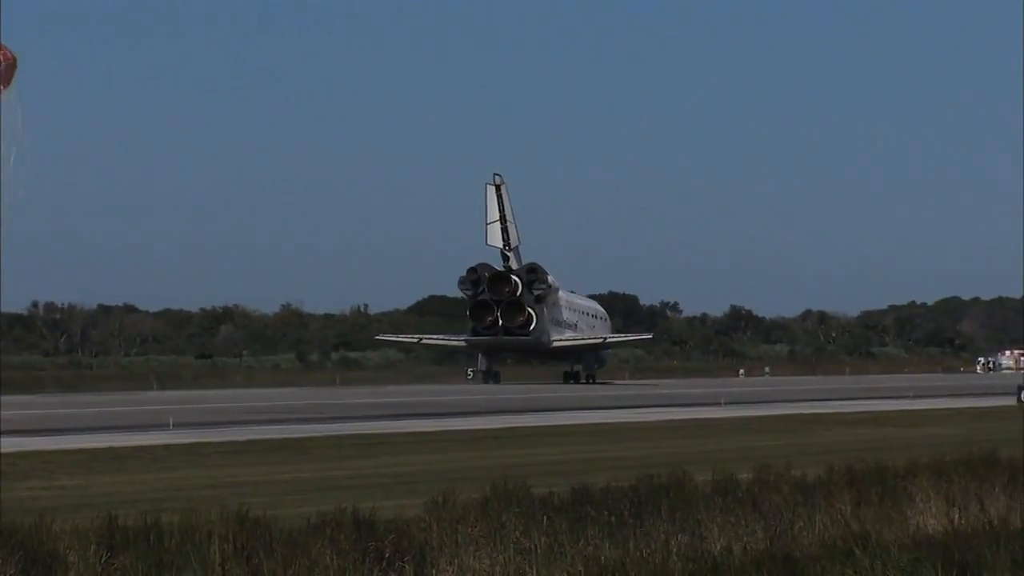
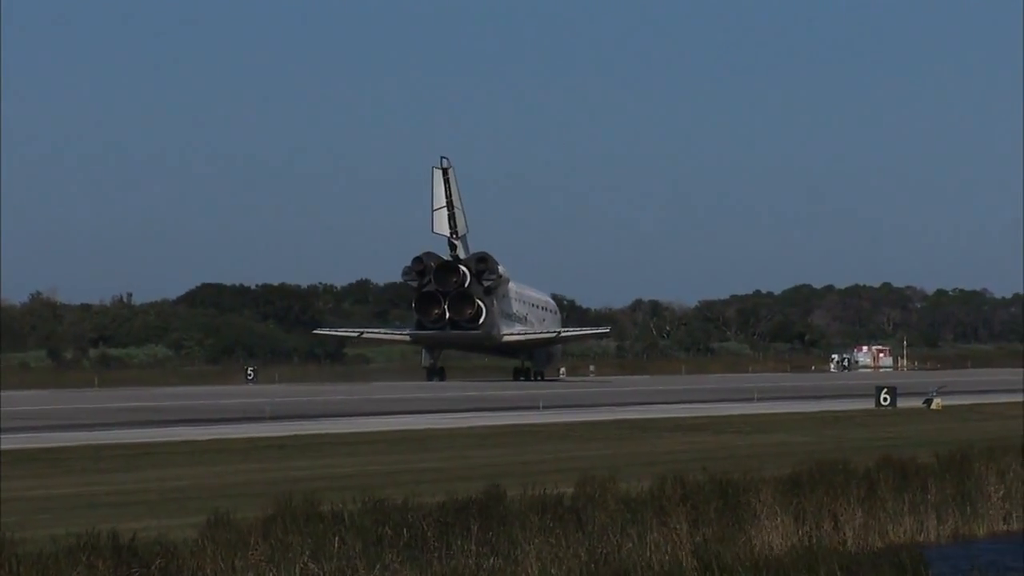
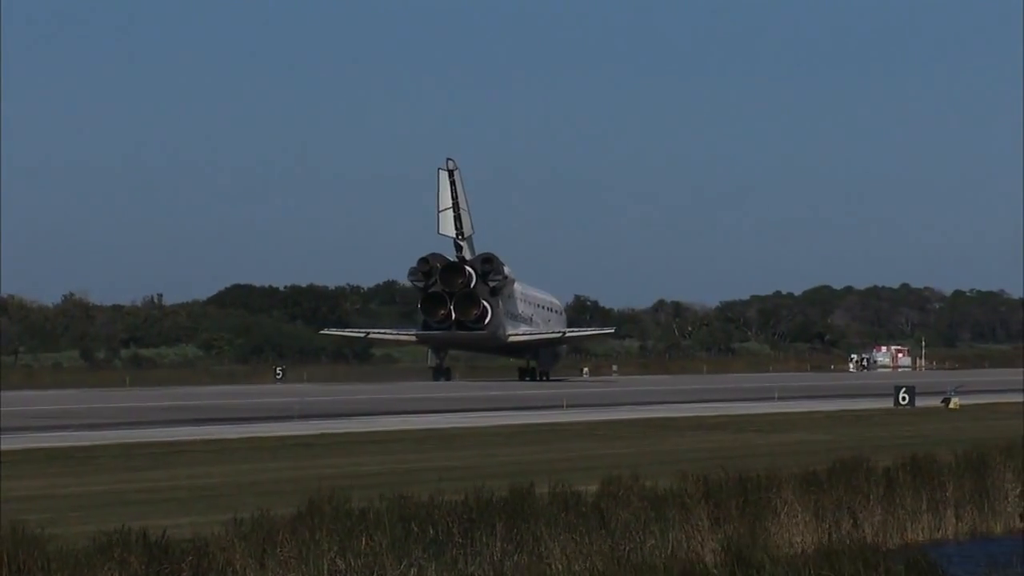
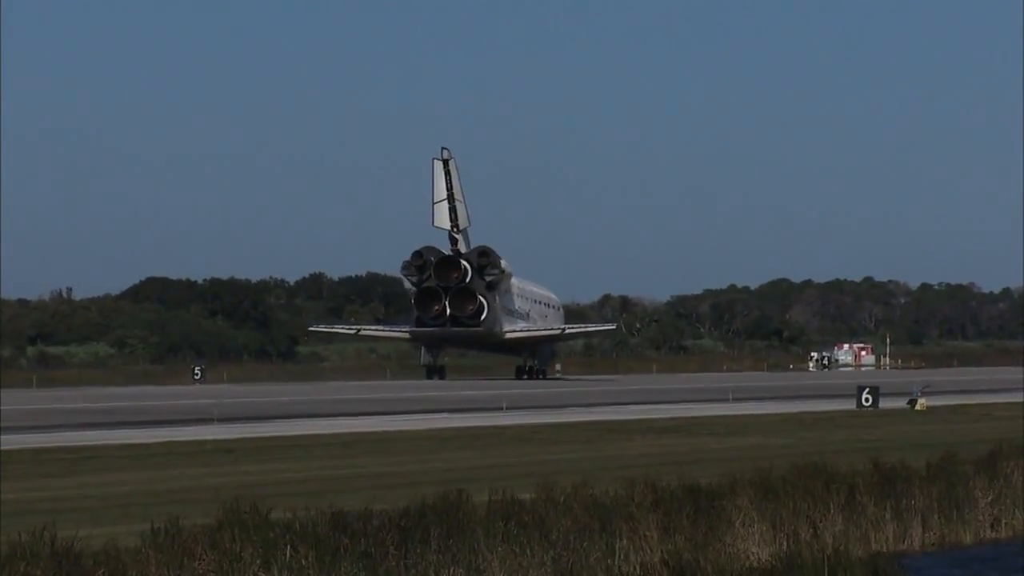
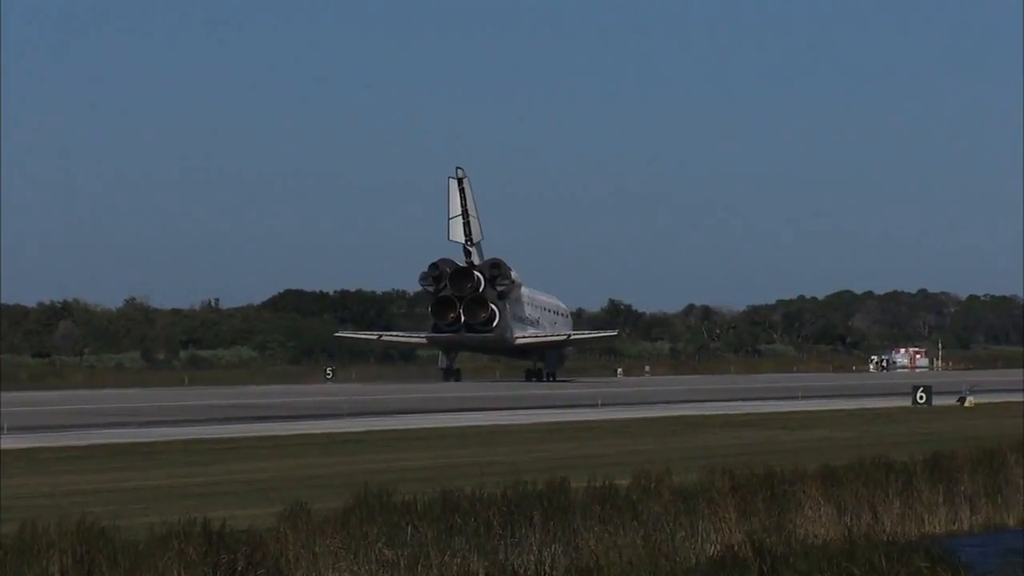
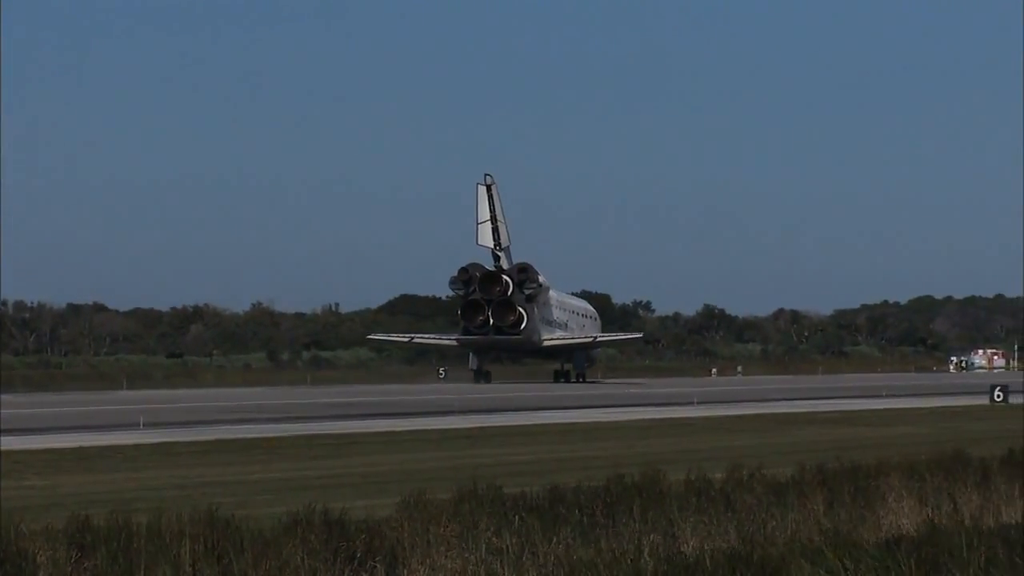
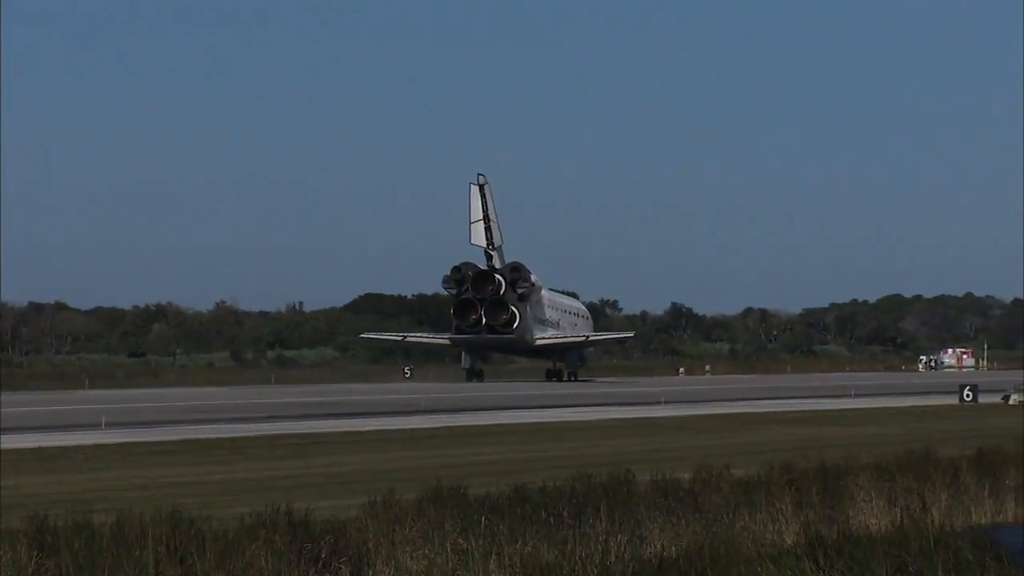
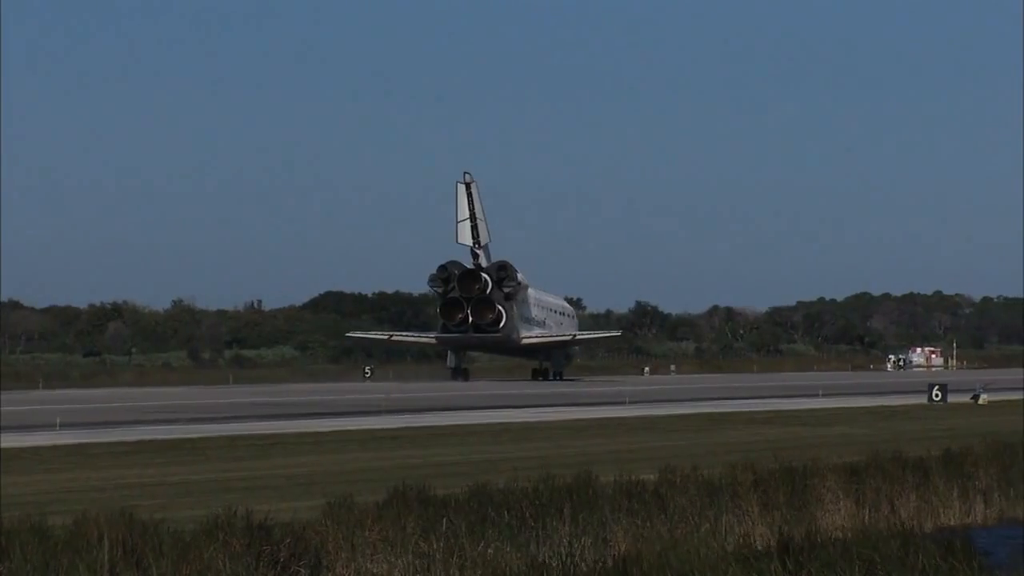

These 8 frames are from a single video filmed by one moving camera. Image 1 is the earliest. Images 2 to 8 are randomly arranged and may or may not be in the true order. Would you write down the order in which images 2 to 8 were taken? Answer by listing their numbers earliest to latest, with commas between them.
6, 7, 8, 5, 3, 2, 4
